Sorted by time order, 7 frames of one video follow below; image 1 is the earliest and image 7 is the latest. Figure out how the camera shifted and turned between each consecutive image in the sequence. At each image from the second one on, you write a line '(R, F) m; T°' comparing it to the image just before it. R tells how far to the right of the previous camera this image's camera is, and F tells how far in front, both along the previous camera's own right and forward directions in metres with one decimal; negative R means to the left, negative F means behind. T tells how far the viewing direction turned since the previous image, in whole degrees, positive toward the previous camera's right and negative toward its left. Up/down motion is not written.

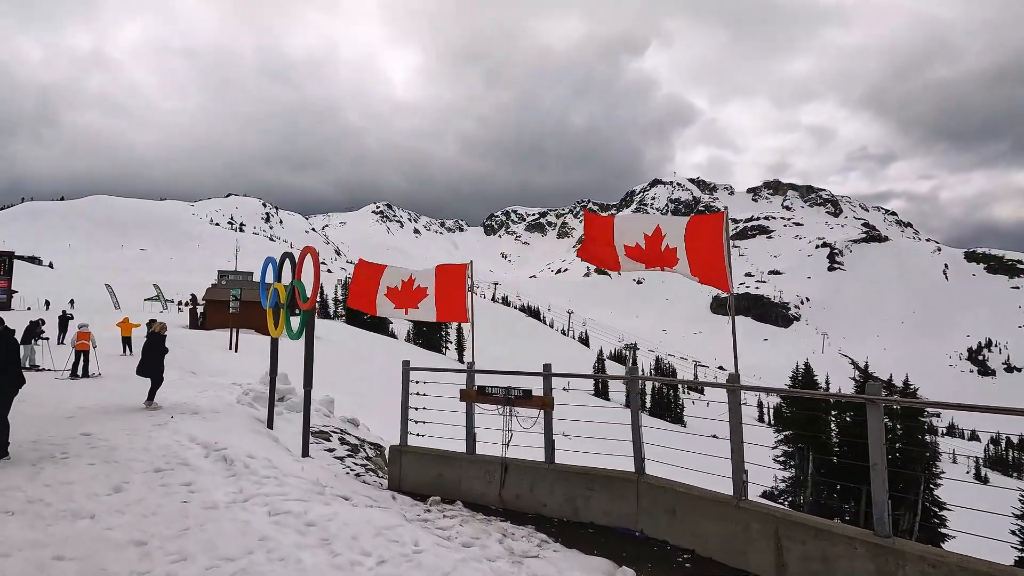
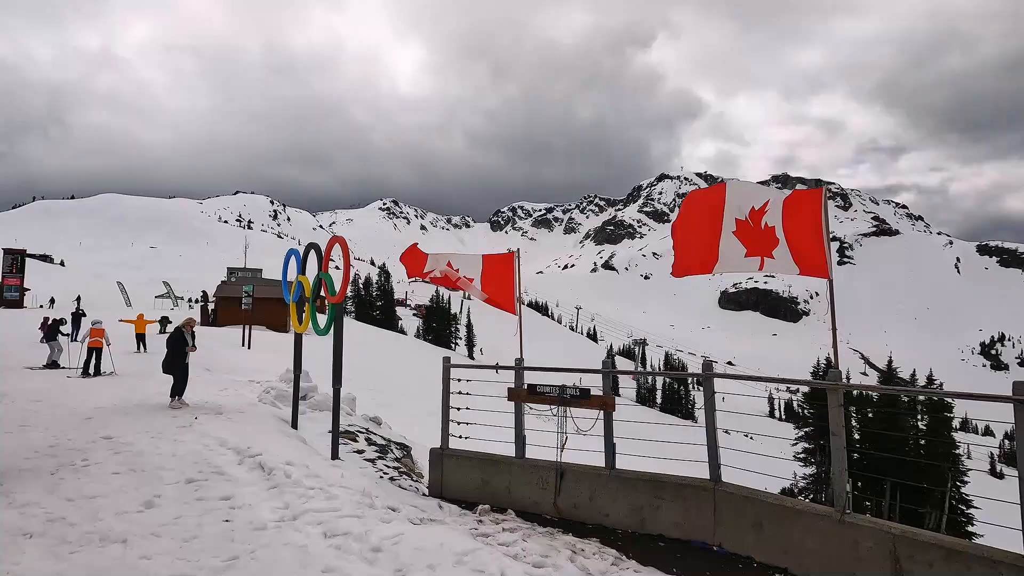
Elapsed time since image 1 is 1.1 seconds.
(-0.6, +0.6) m; -1°
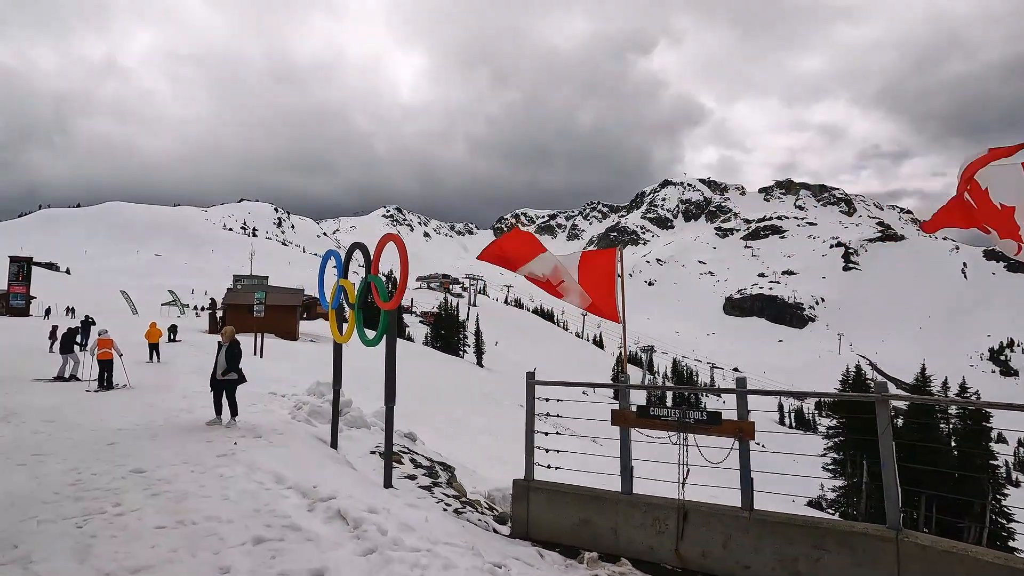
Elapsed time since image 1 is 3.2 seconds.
(-1.0, +1.0) m; 0°
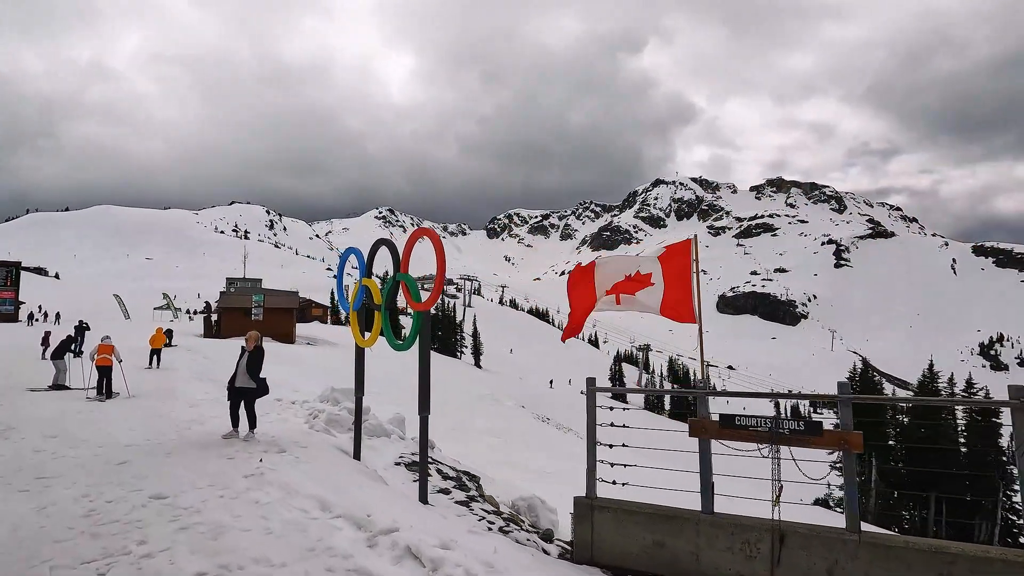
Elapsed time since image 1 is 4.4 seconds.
(-0.7, +0.6) m; +1°
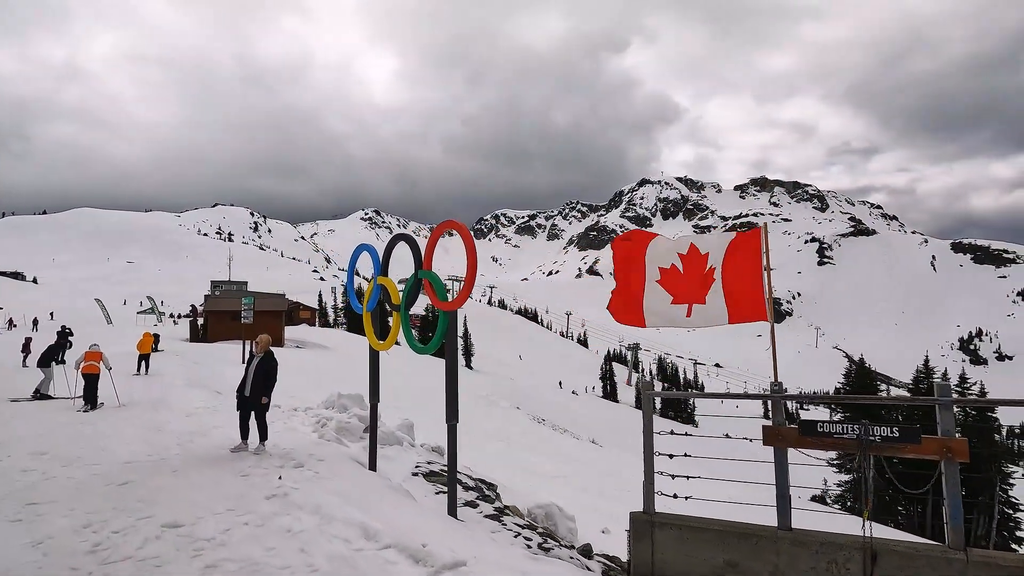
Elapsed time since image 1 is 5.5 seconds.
(-0.6, +0.5) m; +1°
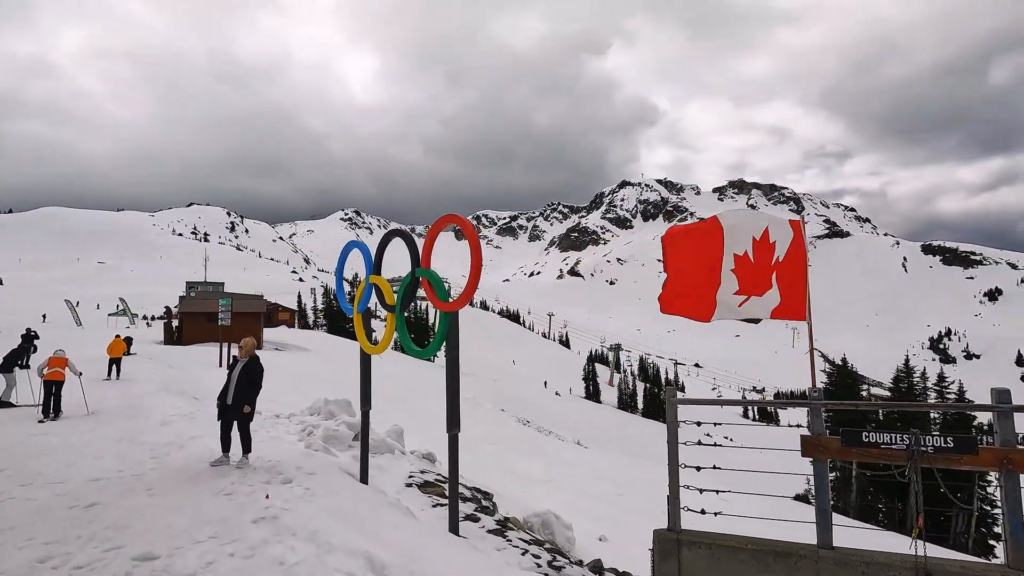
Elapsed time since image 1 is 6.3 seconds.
(-0.3, +0.4) m; +2°
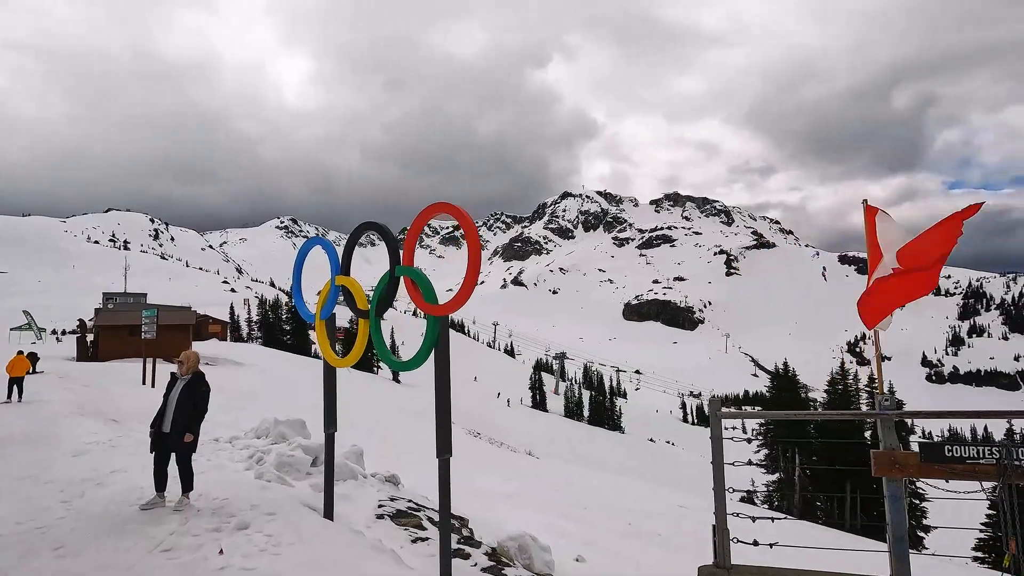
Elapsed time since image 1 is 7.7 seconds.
(-0.5, +0.8) m; +6°
